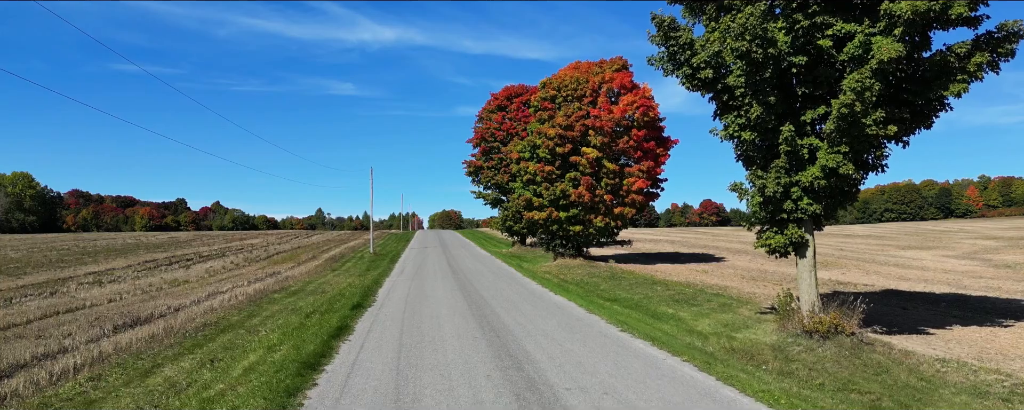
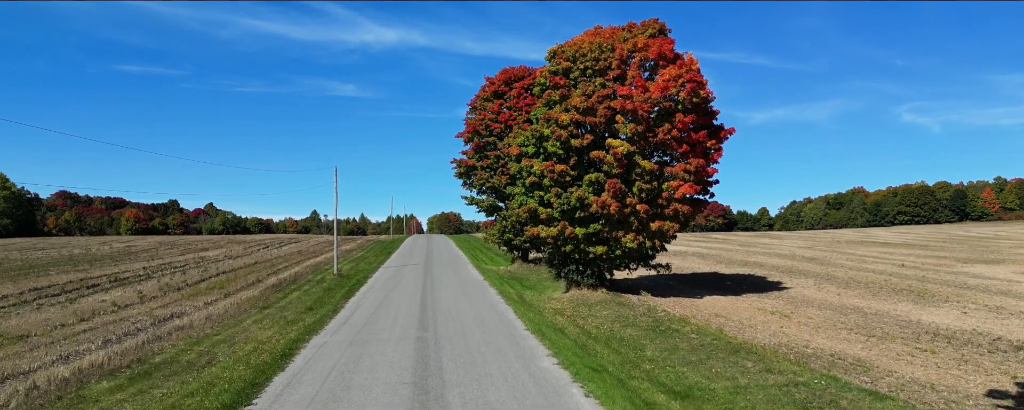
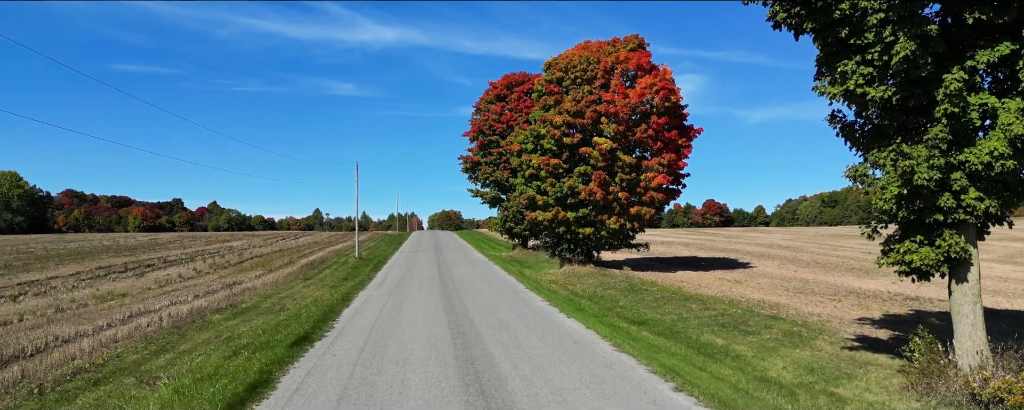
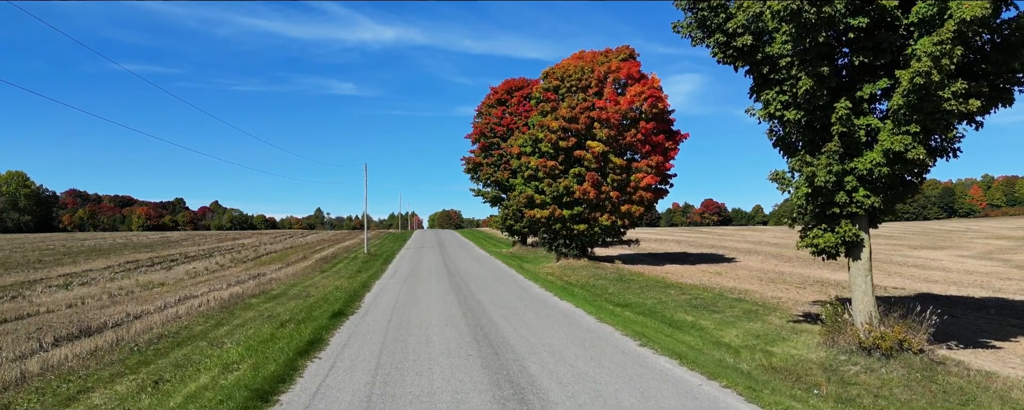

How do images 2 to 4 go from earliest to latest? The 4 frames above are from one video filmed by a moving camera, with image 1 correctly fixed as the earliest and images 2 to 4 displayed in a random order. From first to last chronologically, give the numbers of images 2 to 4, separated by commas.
4, 3, 2
